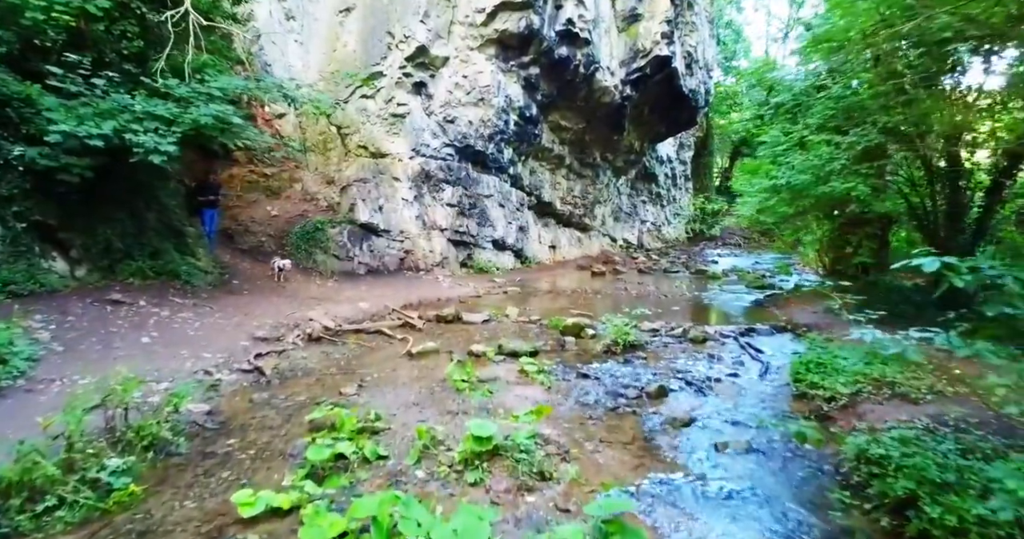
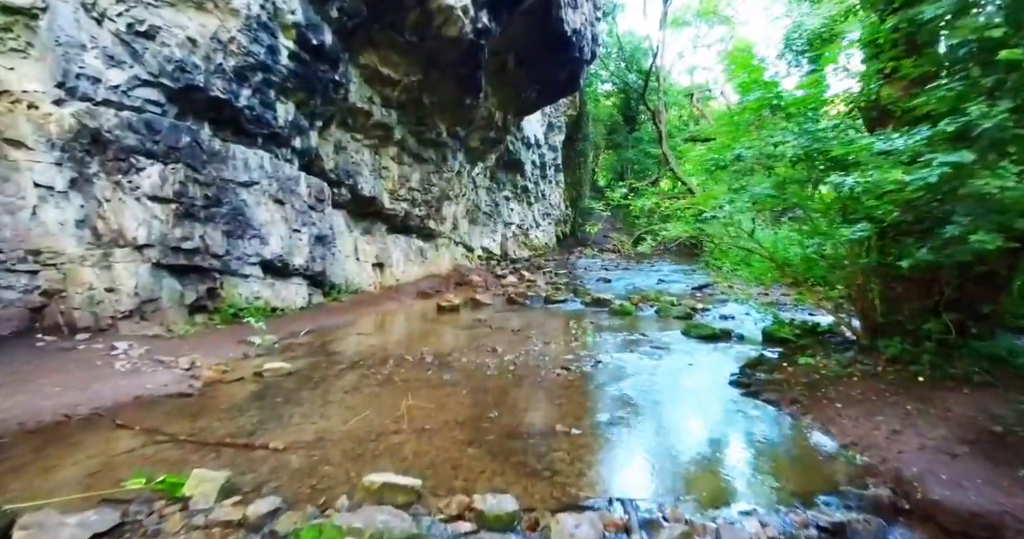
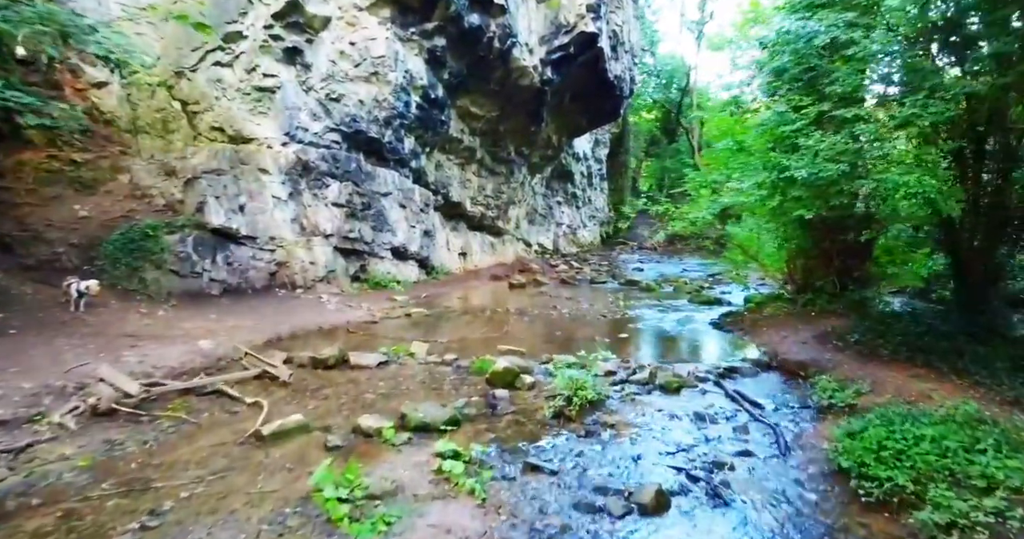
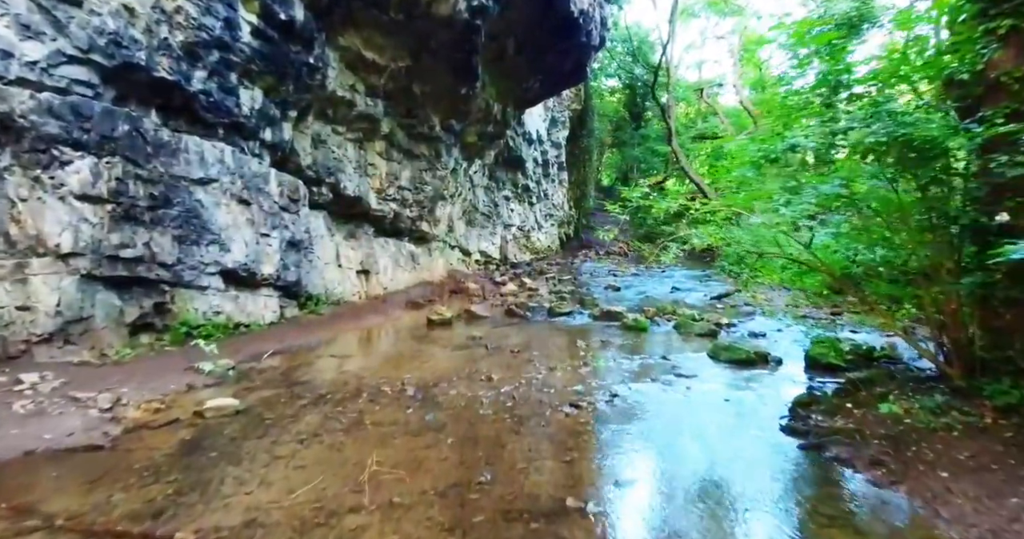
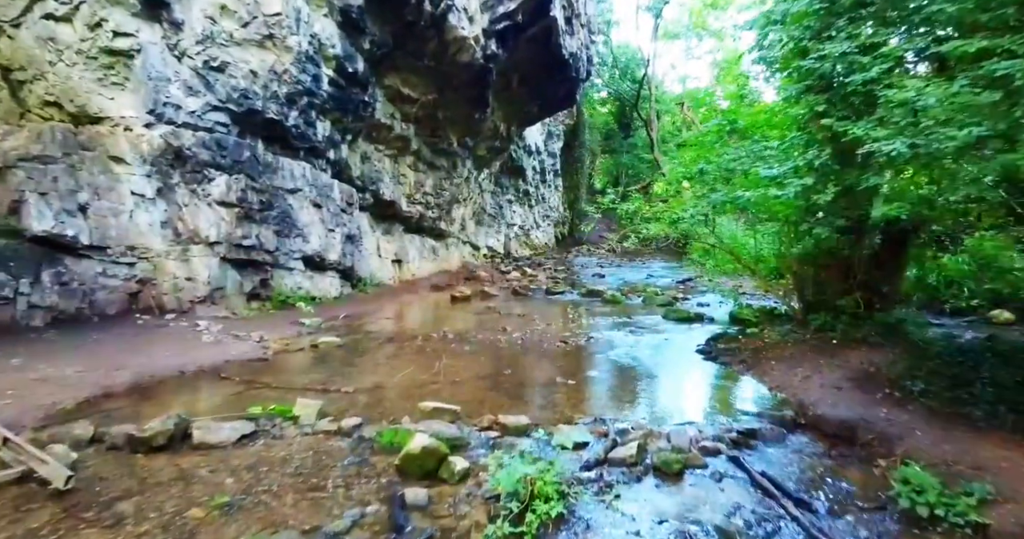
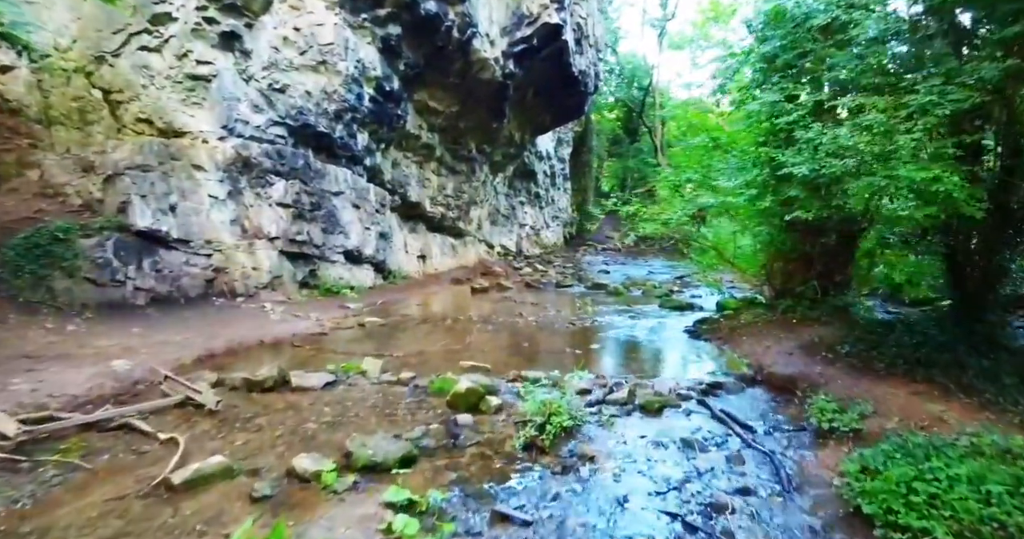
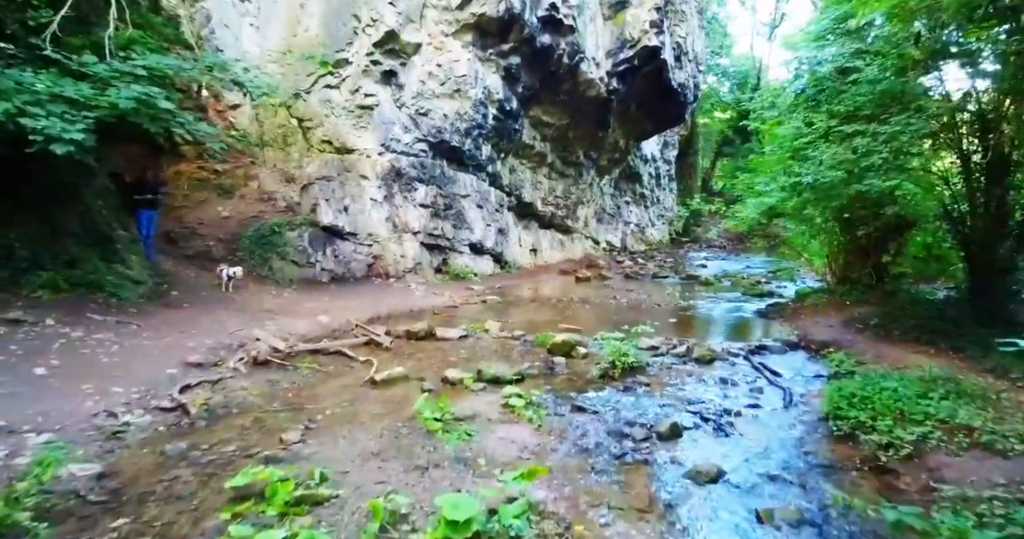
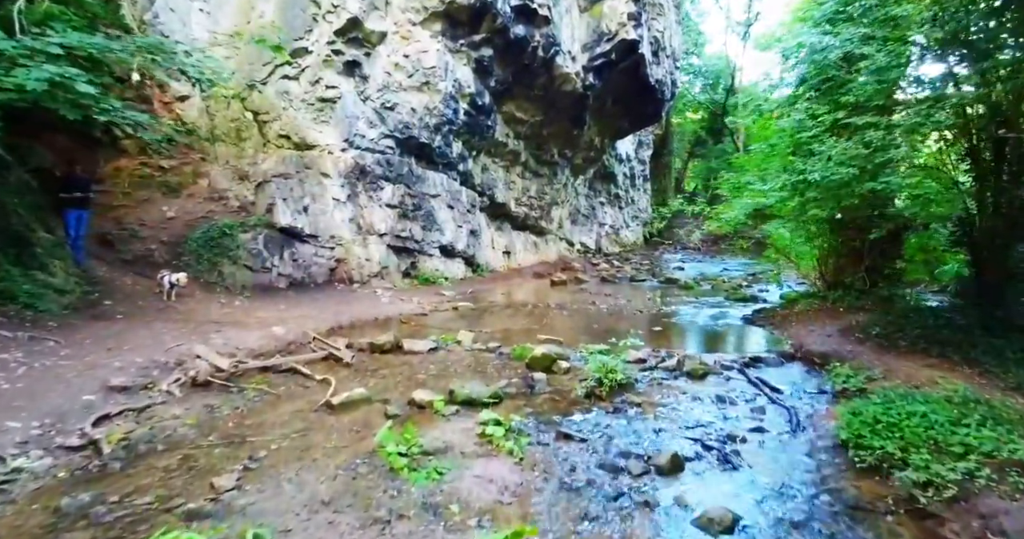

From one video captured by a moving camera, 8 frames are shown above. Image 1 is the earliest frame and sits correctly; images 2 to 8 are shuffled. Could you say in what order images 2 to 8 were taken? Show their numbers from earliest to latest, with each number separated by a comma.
7, 8, 3, 6, 5, 2, 4
